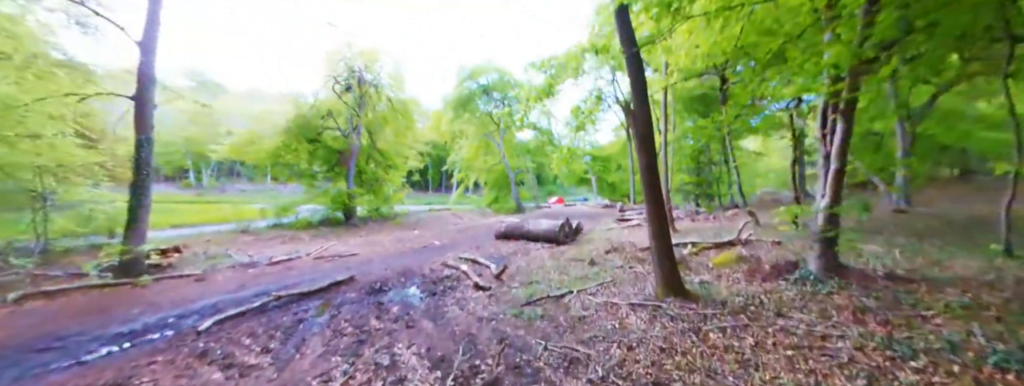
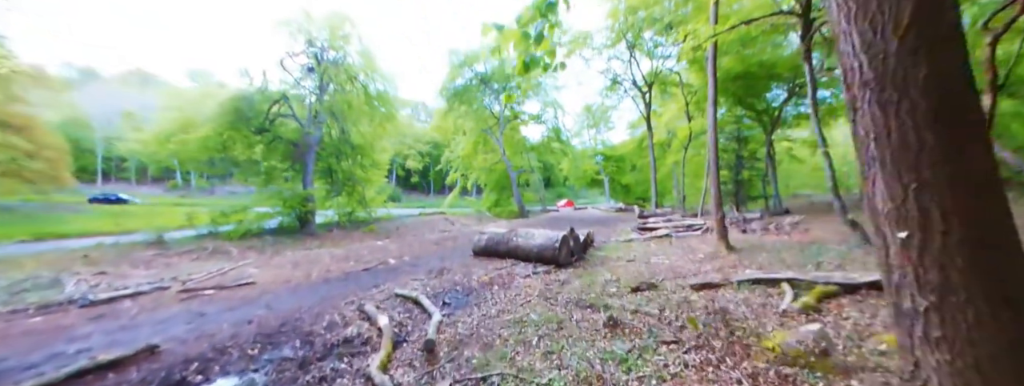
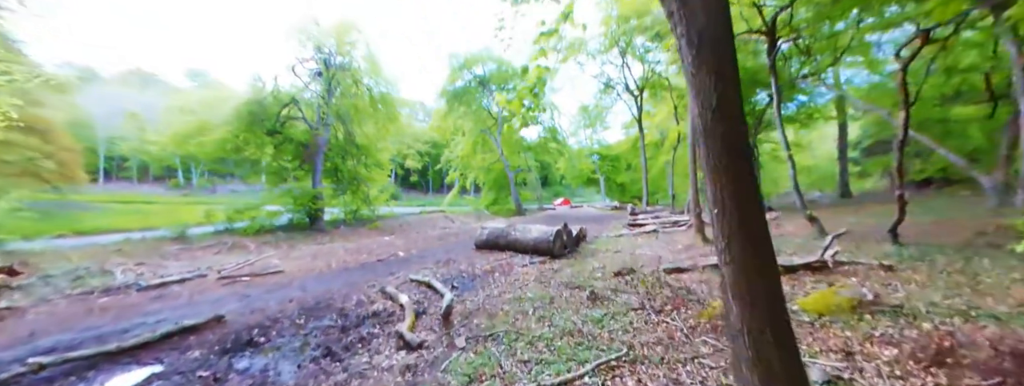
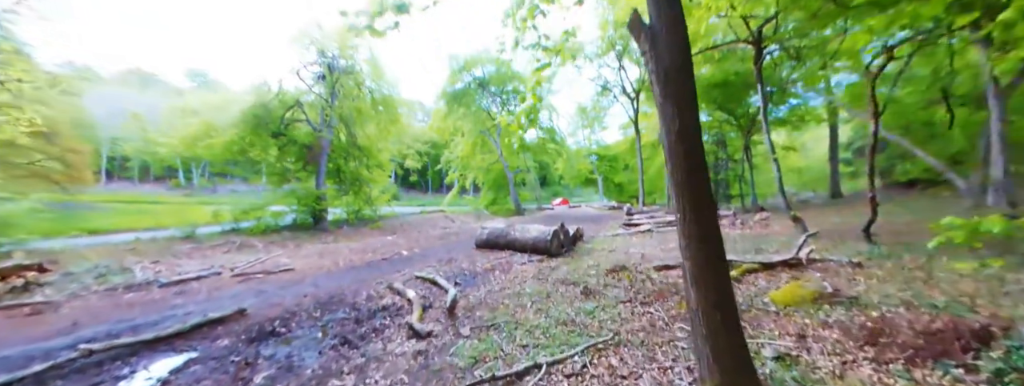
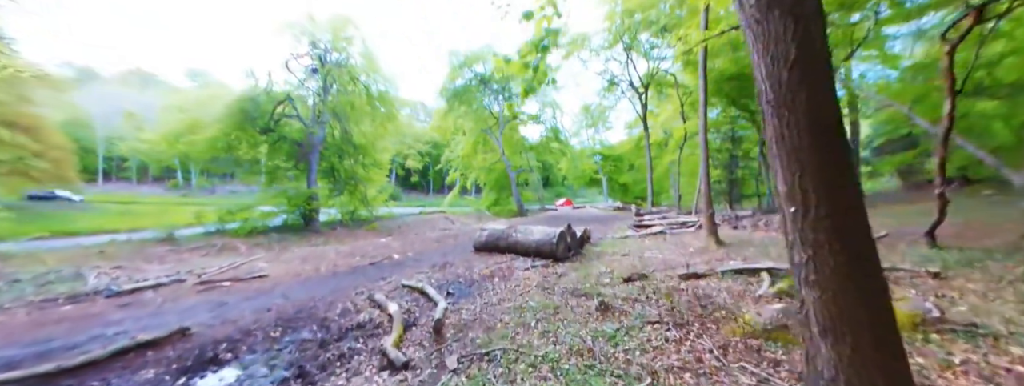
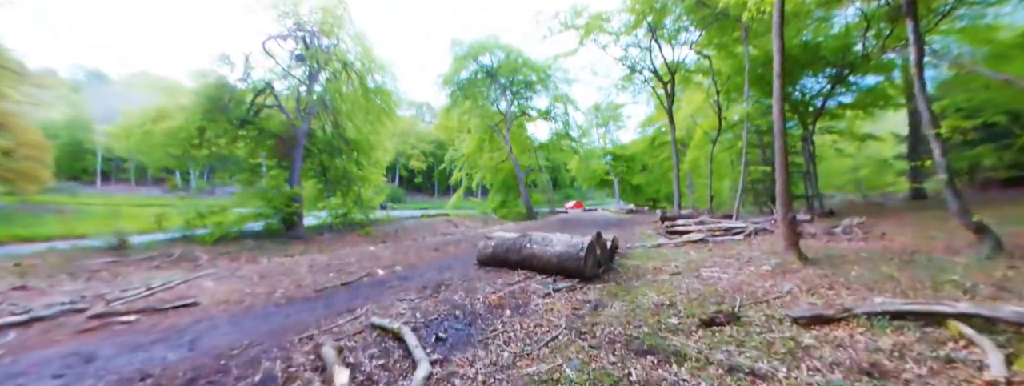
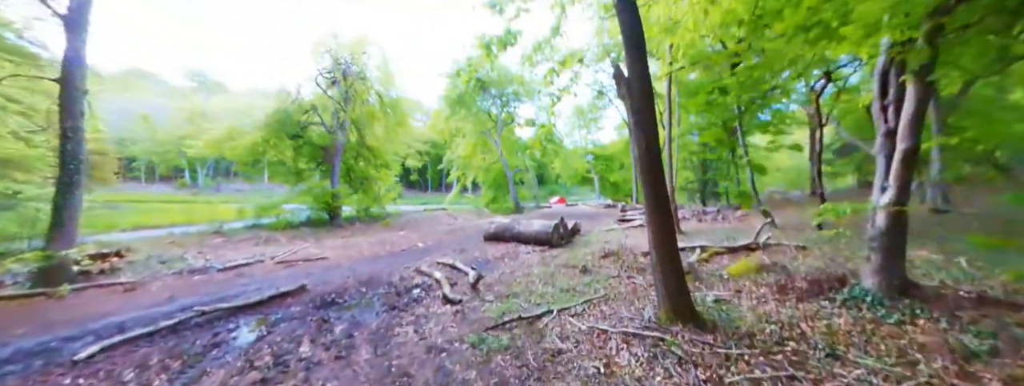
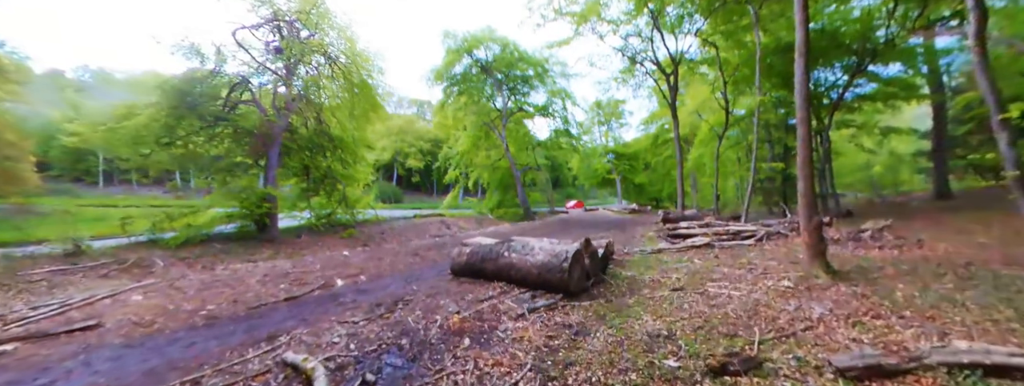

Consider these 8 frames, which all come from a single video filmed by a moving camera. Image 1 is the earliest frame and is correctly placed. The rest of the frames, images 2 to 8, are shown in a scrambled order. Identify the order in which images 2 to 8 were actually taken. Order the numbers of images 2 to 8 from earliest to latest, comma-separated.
7, 4, 3, 5, 2, 6, 8
